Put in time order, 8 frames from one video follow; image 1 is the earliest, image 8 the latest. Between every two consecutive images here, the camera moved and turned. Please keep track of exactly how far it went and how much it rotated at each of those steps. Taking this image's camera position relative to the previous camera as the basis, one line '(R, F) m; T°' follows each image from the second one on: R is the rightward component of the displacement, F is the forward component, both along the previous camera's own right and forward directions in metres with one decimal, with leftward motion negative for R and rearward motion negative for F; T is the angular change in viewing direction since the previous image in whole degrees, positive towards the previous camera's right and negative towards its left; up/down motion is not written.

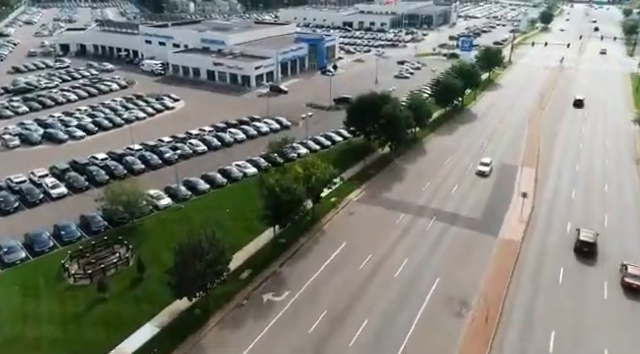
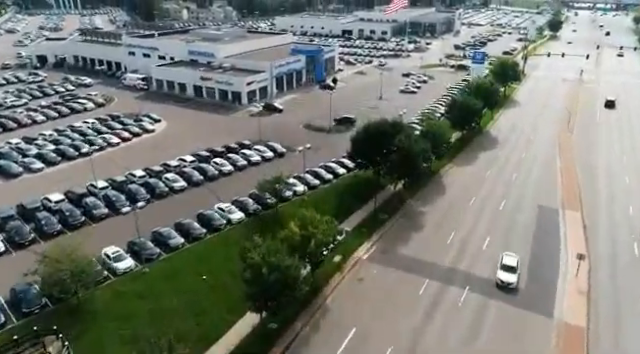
(-0.1, +6.9) m; 0°
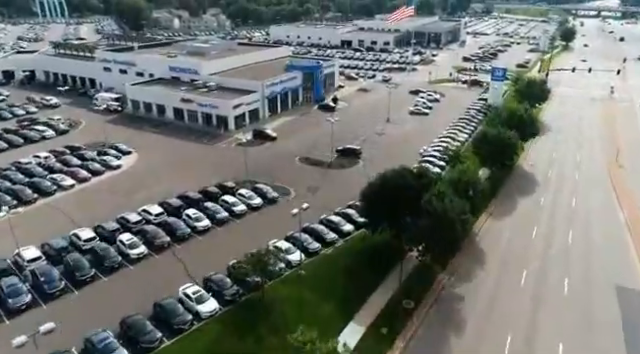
(-0.2, +8.7) m; 0°
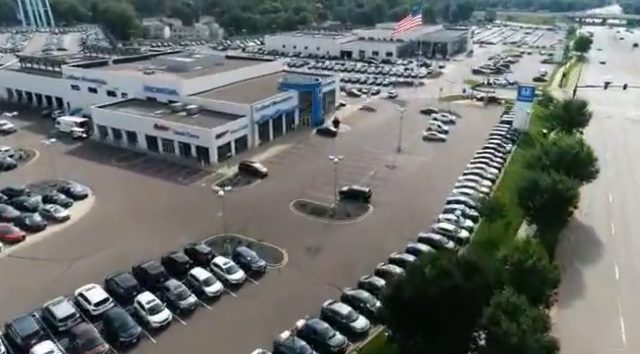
(-0.2, +8.8) m; 0°
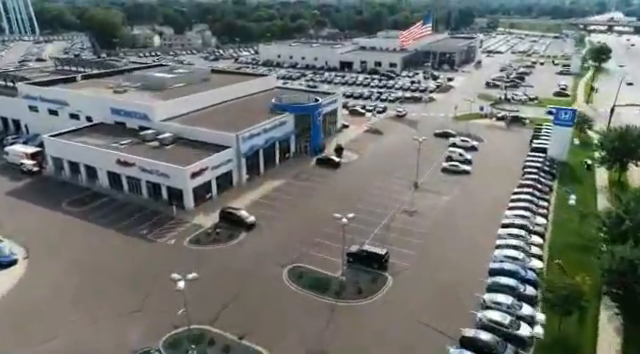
(-0.3, +8.8) m; 0°
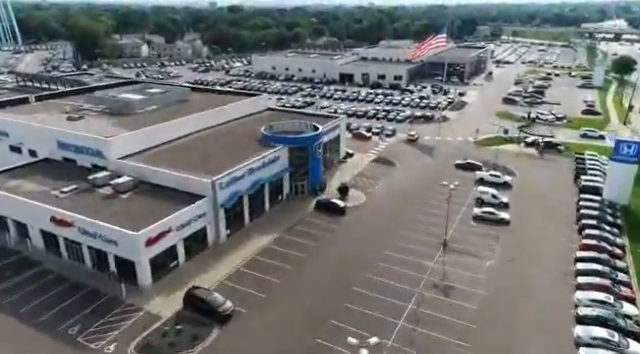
(-0.3, +9.5) m; 0°
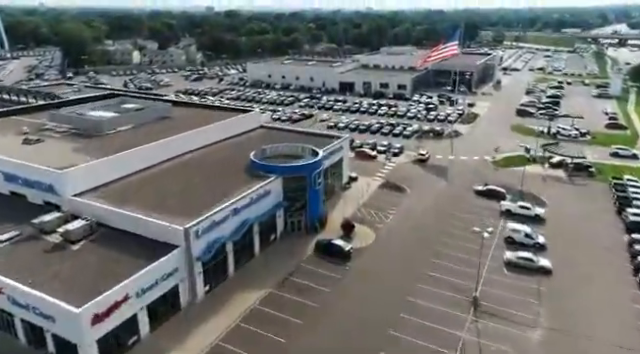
(-0.1, +6.3) m; 0°
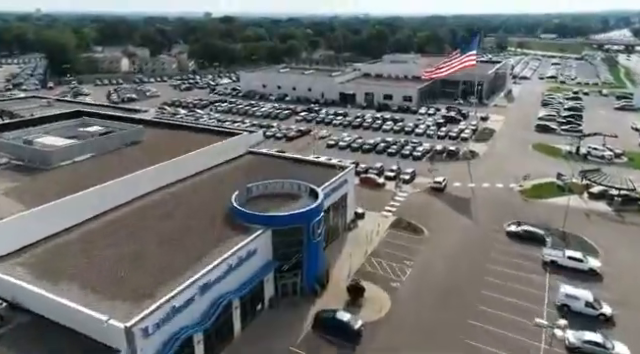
(-0.1, +7.5) m; 0°
